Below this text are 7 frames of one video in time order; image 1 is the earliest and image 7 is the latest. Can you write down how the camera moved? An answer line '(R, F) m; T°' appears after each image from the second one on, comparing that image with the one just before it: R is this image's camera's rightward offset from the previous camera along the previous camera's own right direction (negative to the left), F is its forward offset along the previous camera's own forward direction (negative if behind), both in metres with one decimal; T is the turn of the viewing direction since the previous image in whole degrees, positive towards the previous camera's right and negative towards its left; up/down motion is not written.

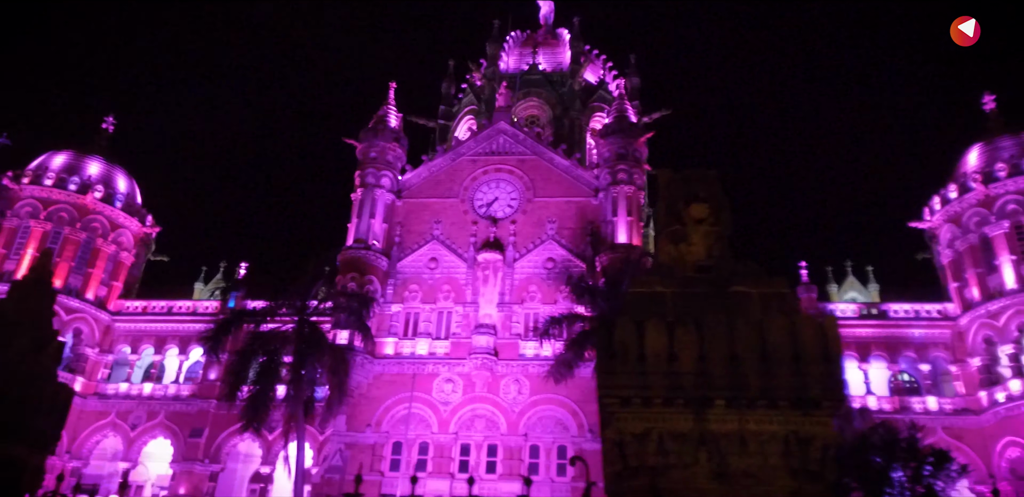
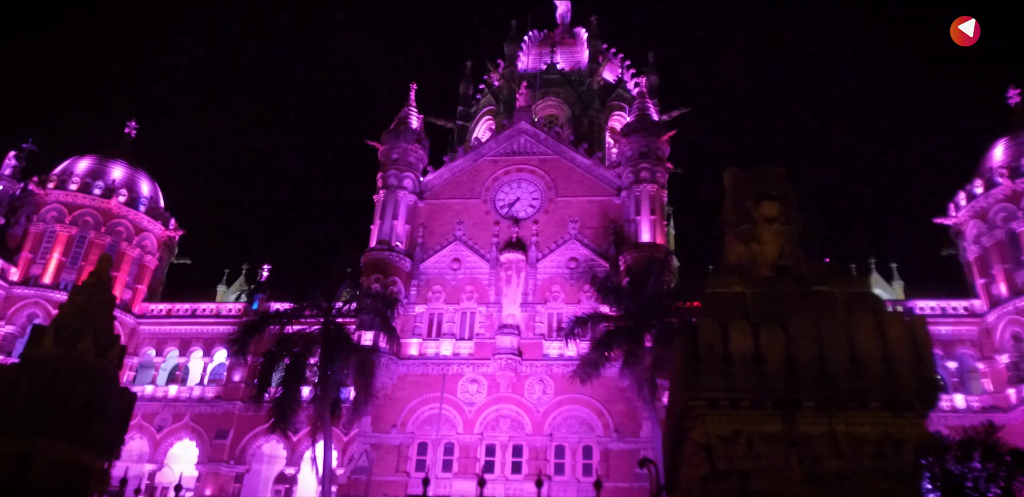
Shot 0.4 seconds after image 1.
(-0.4, 0.0) m; -1°
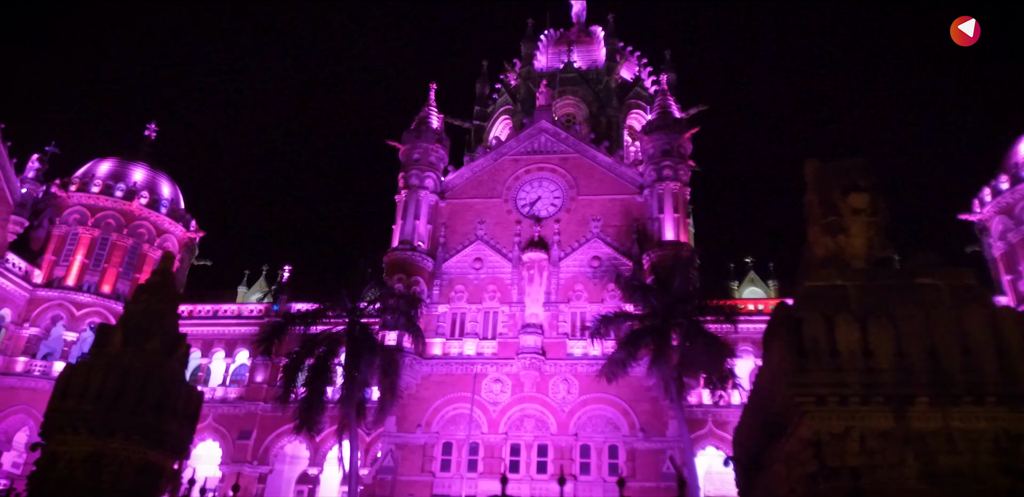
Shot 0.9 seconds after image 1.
(-0.5, +0.1) m; -1°
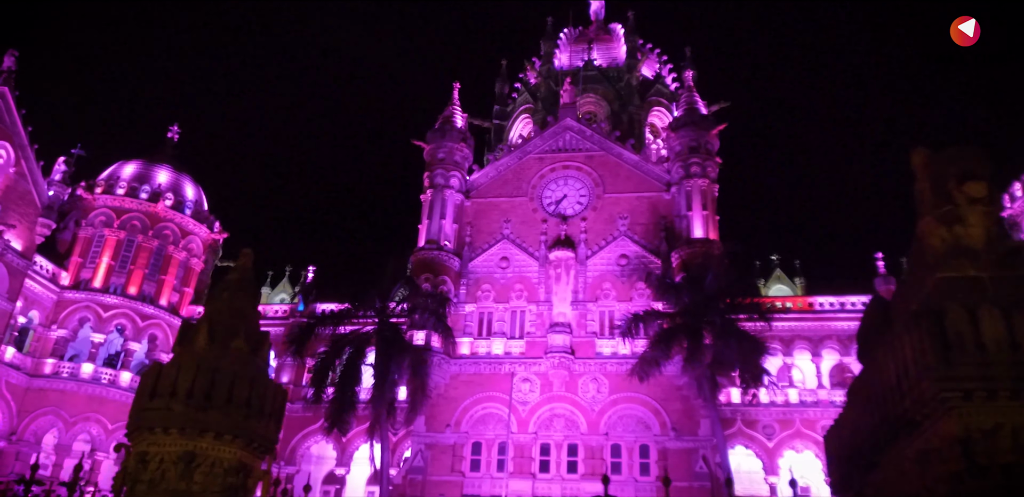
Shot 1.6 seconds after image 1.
(-0.6, +0.1) m; -1°
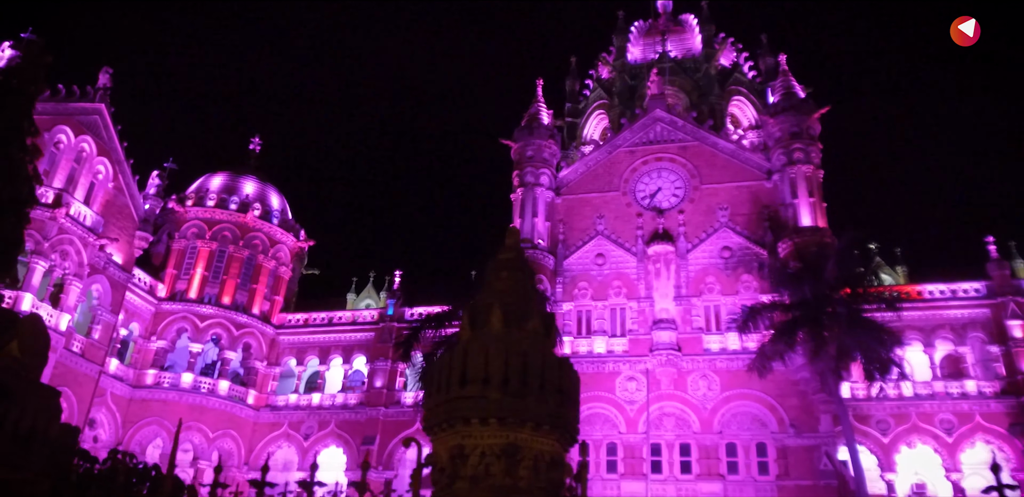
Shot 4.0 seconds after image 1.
(-1.8, +0.5) m; -4°
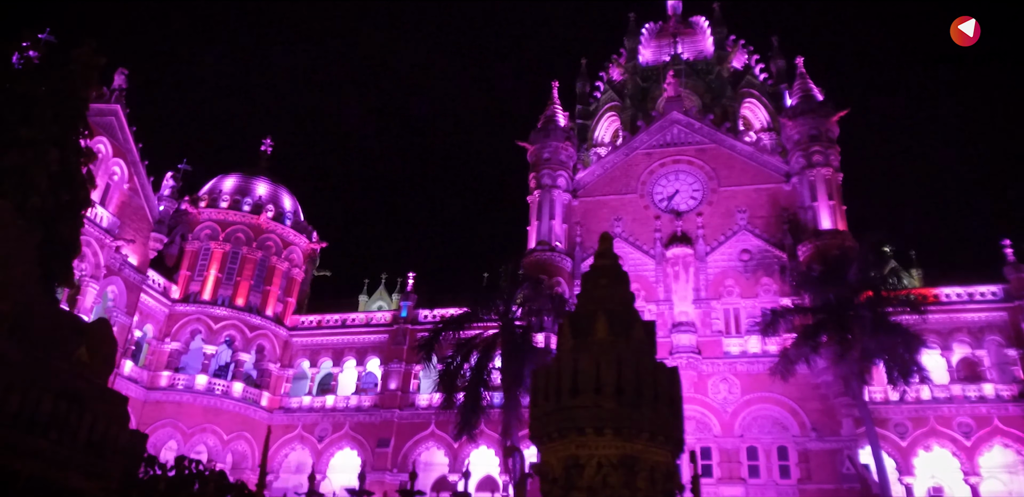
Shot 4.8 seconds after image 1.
(-0.7, +0.1) m; 0°
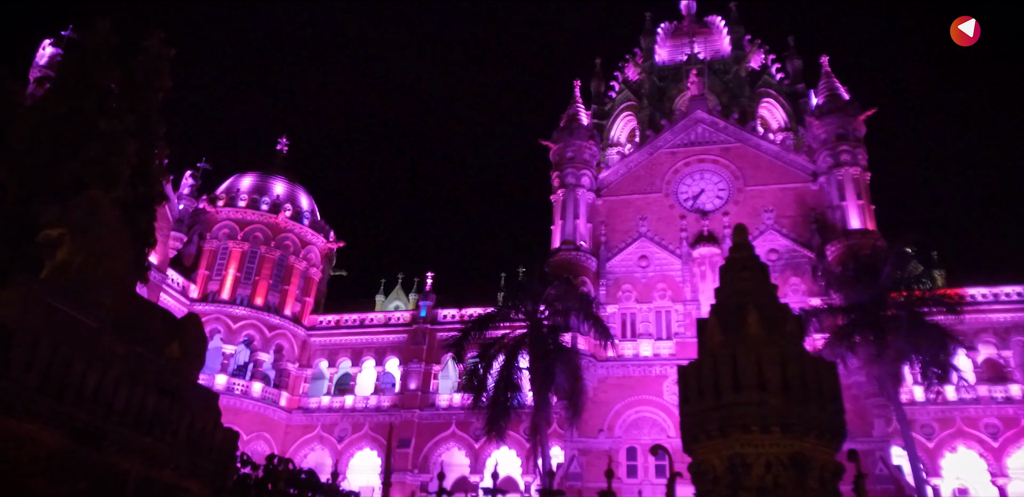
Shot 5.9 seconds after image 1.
(-1.0, +0.2) m; 0°
